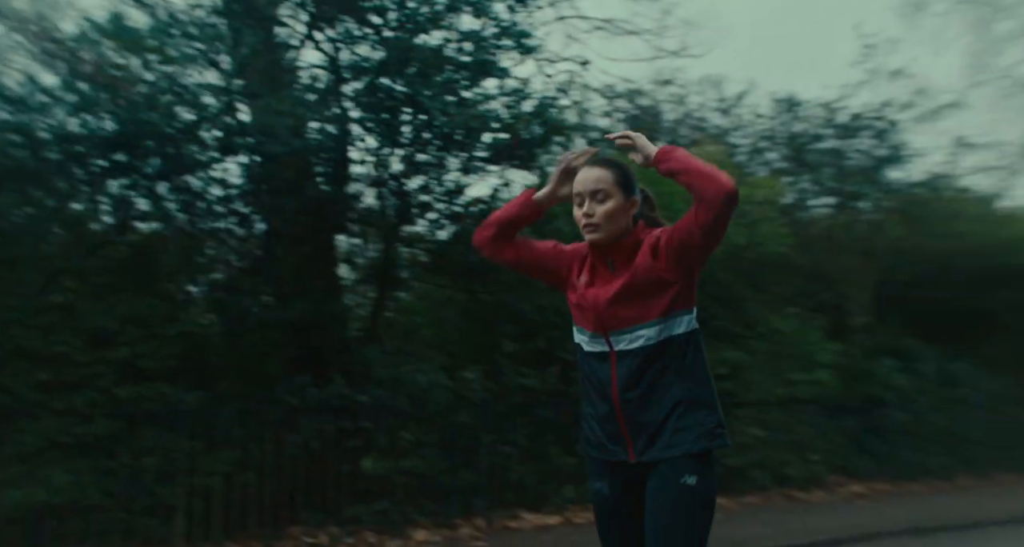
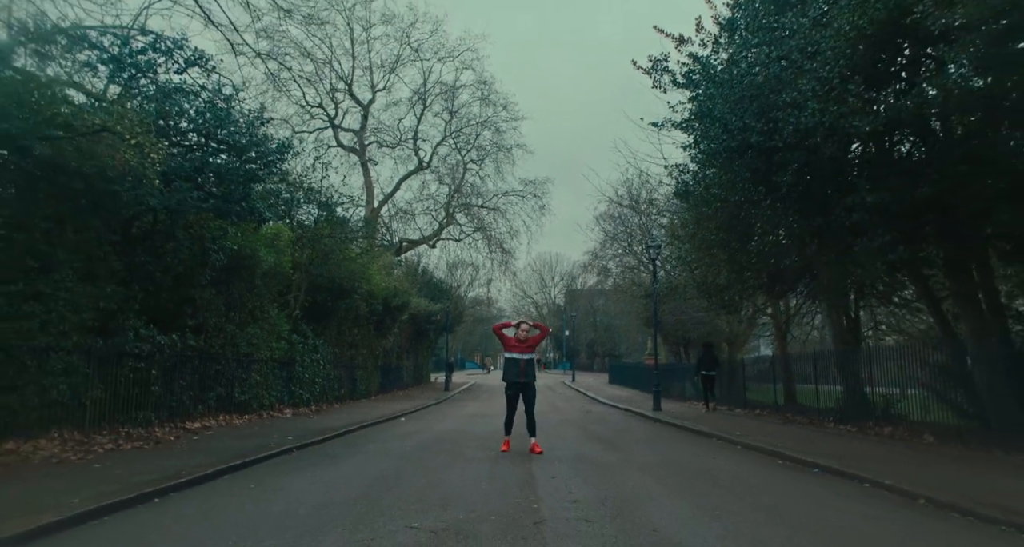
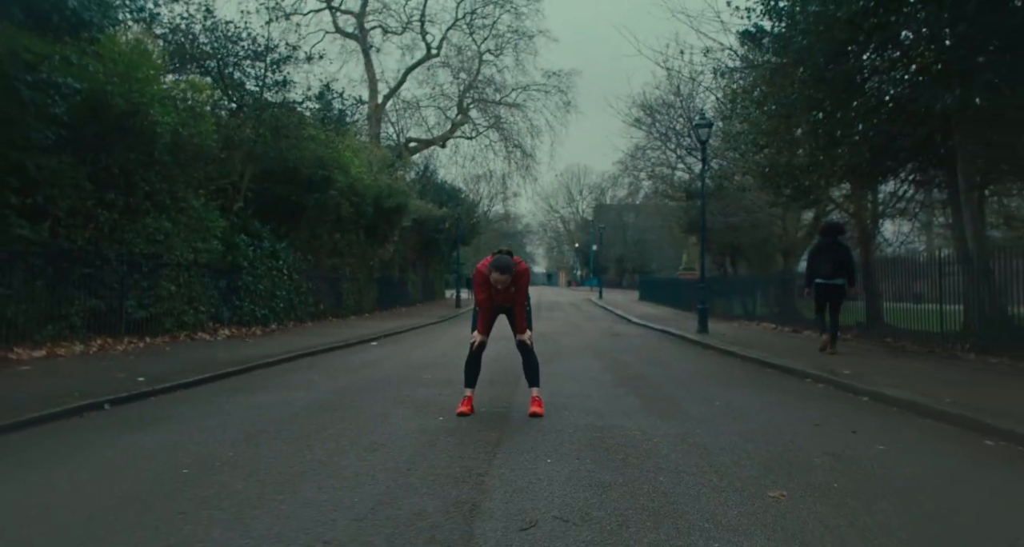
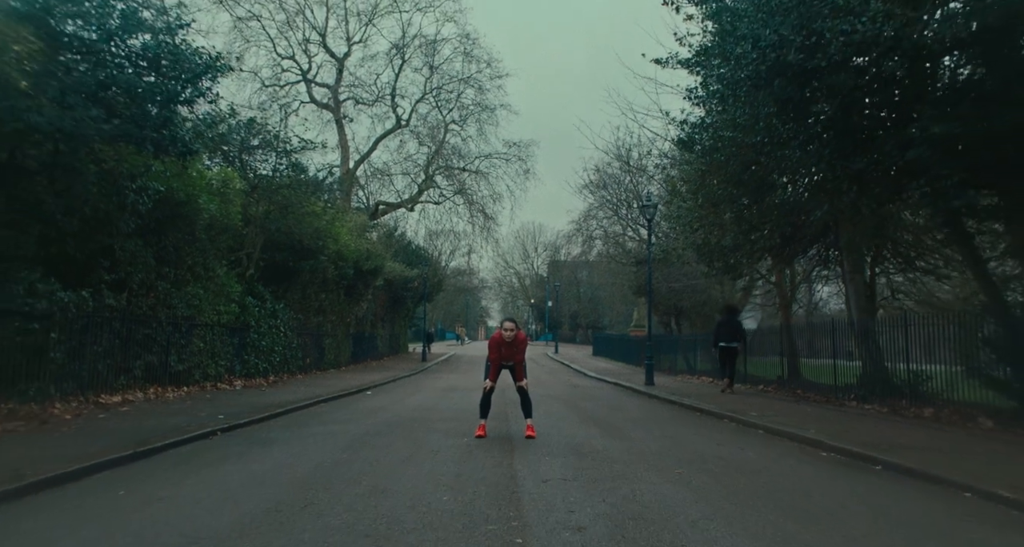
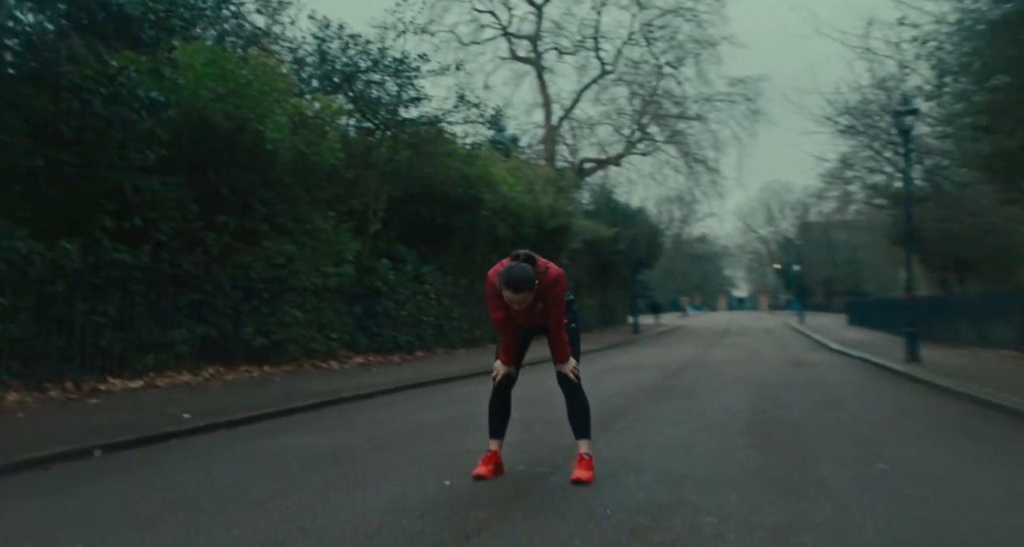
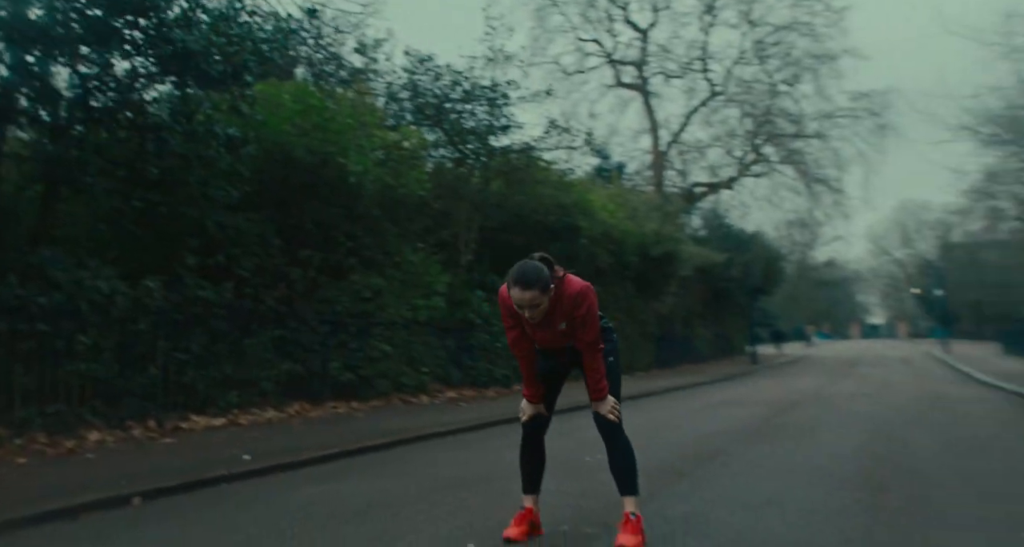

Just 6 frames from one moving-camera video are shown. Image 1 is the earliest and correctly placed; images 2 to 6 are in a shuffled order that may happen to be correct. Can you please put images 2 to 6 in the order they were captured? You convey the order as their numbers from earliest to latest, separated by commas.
6, 5, 3, 4, 2
